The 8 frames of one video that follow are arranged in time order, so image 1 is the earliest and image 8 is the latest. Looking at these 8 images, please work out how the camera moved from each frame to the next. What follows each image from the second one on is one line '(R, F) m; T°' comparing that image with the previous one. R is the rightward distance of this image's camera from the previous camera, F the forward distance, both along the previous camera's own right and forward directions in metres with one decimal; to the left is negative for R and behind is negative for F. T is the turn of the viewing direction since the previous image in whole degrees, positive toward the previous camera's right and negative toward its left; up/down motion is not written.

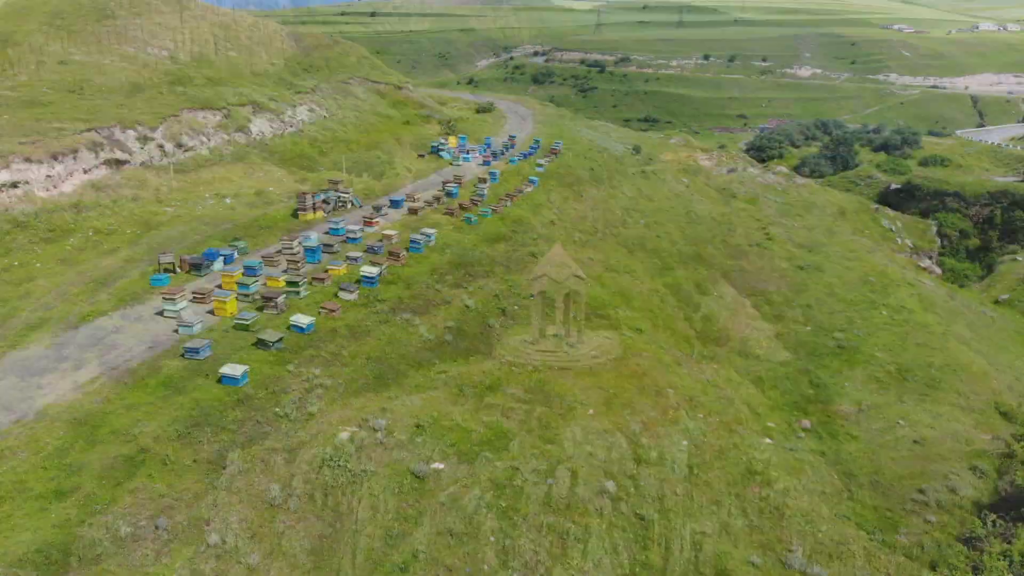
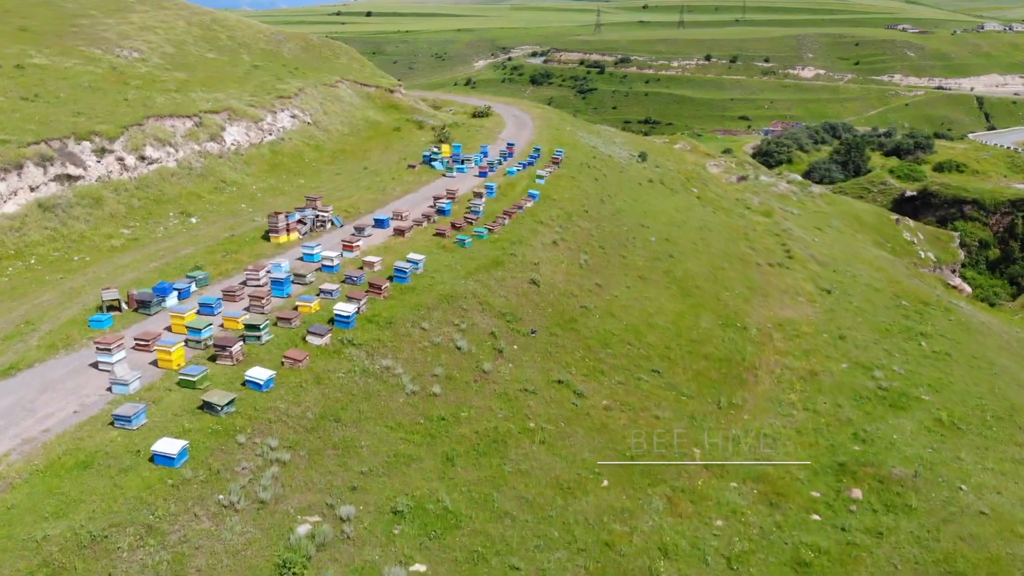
(0.0, +4.7) m; 0°
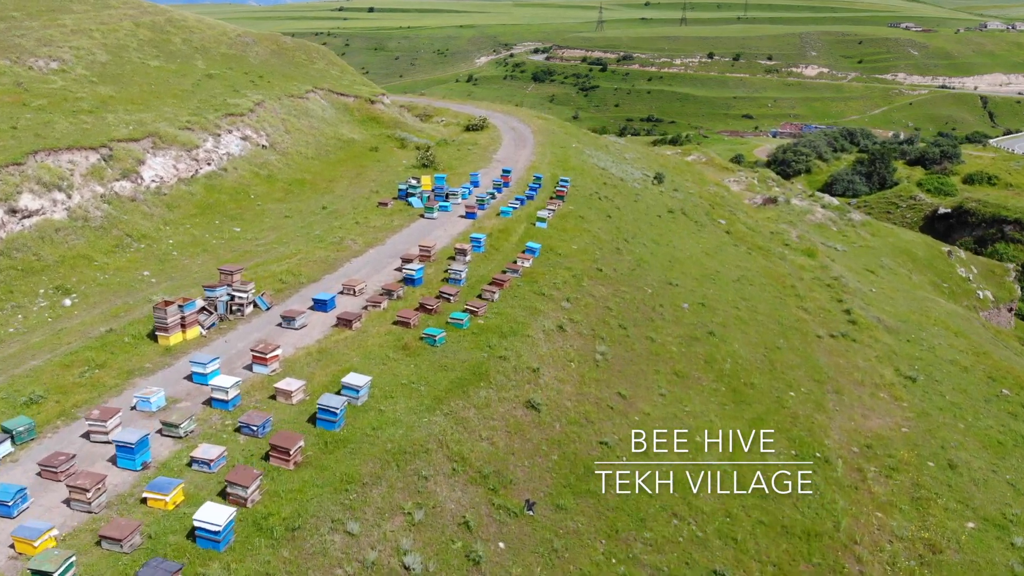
(+0.3, +11.5) m; 0°
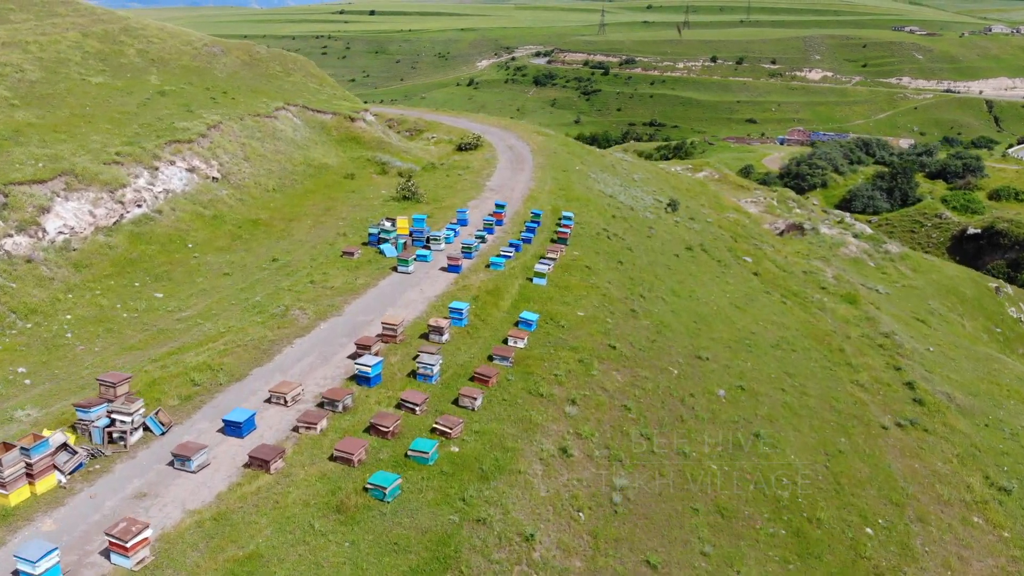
(+0.4, +8.3) m; 0°
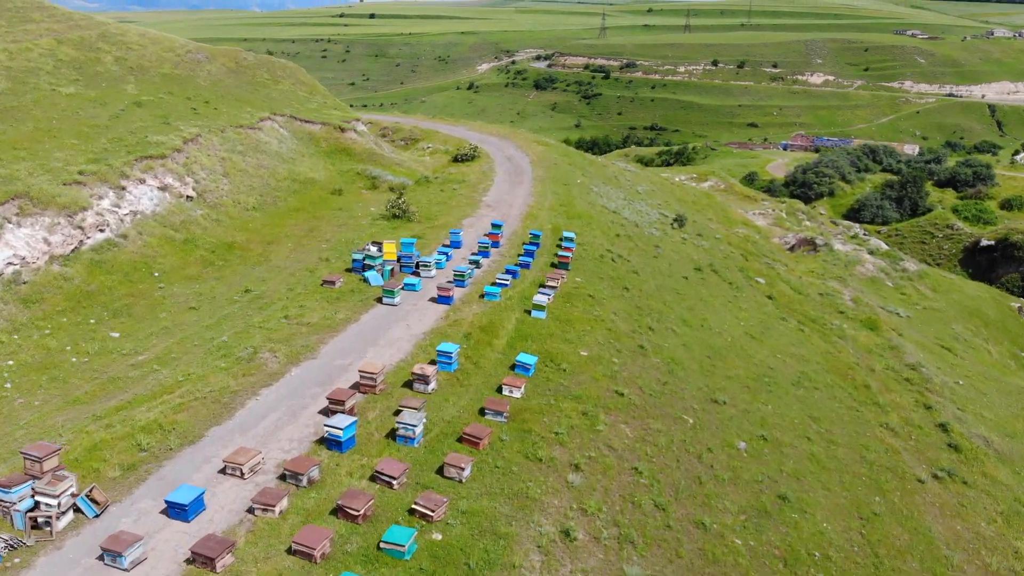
(+0.2, +3.4) m; 0°
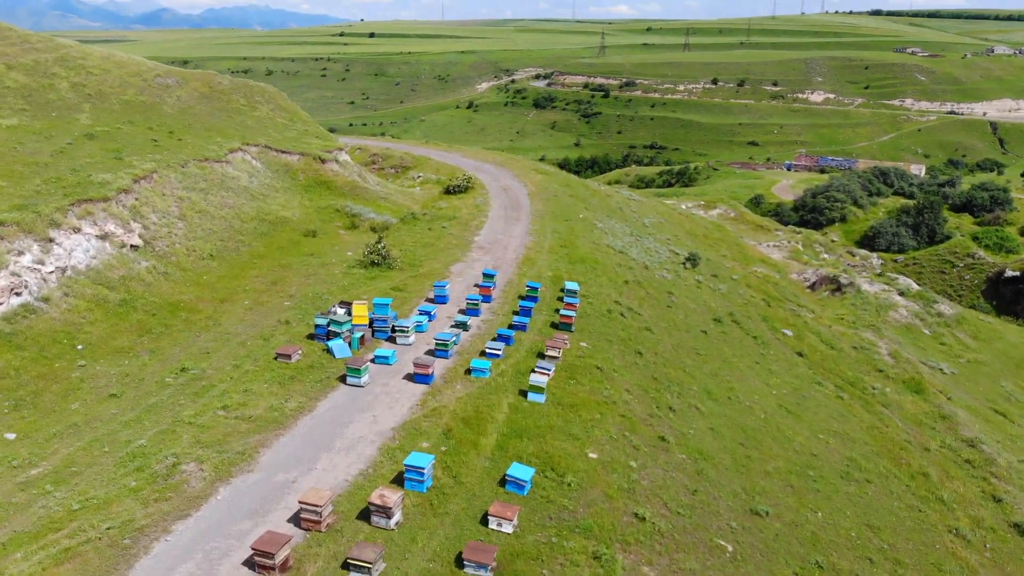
(+0.2, +6.0) m; 0°
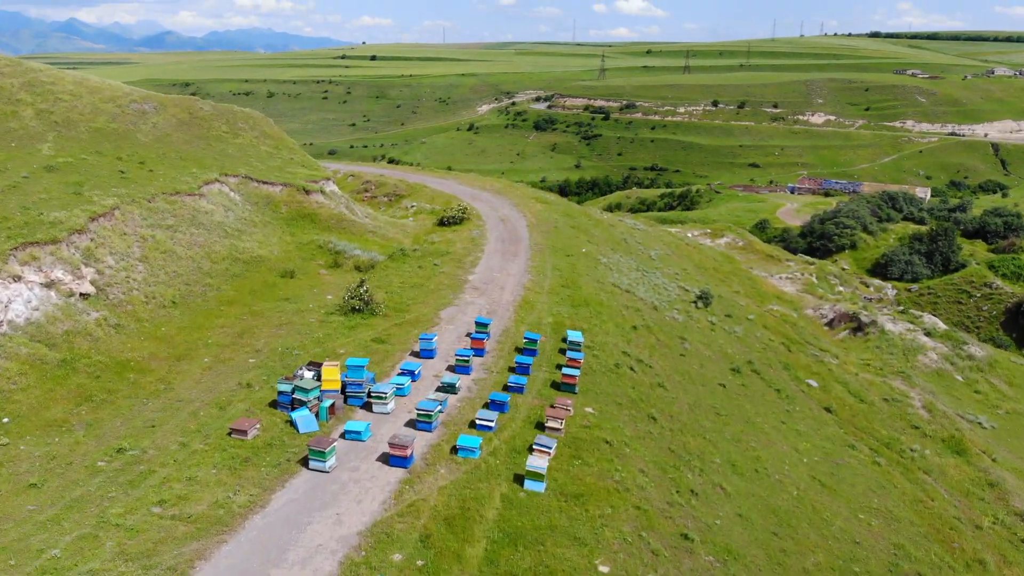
(+0.2, +4.2) m; 0°
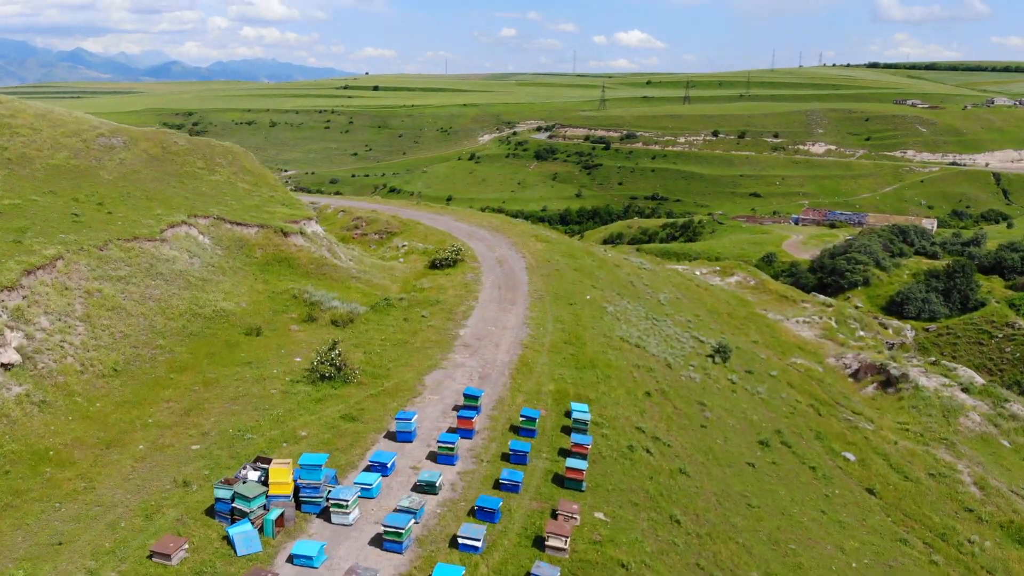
(+0.2, +5.0) m; 0°
